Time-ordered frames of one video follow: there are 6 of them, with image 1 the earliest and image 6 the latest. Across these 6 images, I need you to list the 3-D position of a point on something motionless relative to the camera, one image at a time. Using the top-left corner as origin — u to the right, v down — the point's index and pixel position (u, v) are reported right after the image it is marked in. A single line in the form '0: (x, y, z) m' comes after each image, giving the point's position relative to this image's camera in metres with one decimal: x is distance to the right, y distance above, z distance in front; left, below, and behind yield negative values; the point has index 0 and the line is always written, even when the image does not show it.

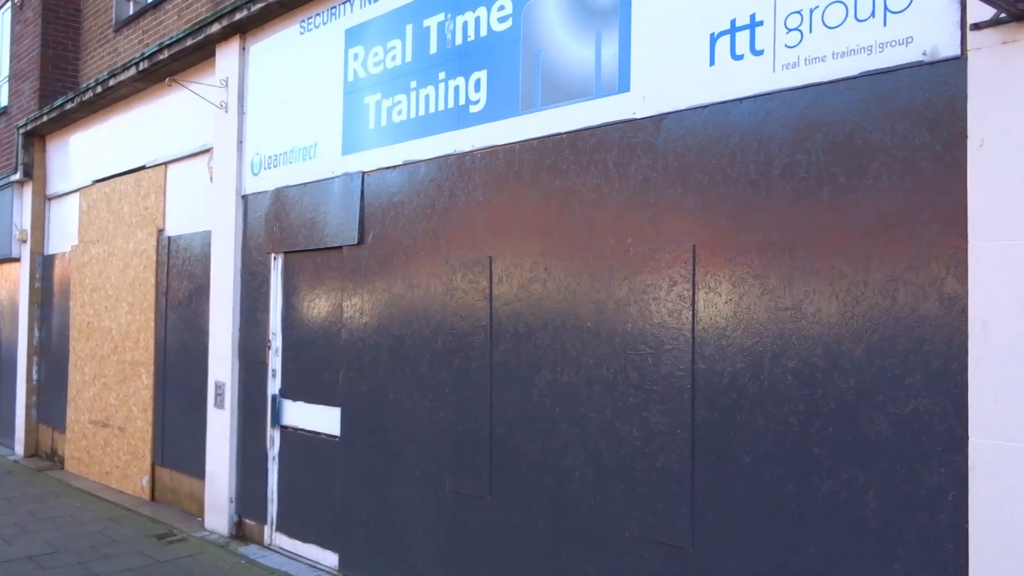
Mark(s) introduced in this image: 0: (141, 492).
0: (-3.6, -2.0, +8.0) m
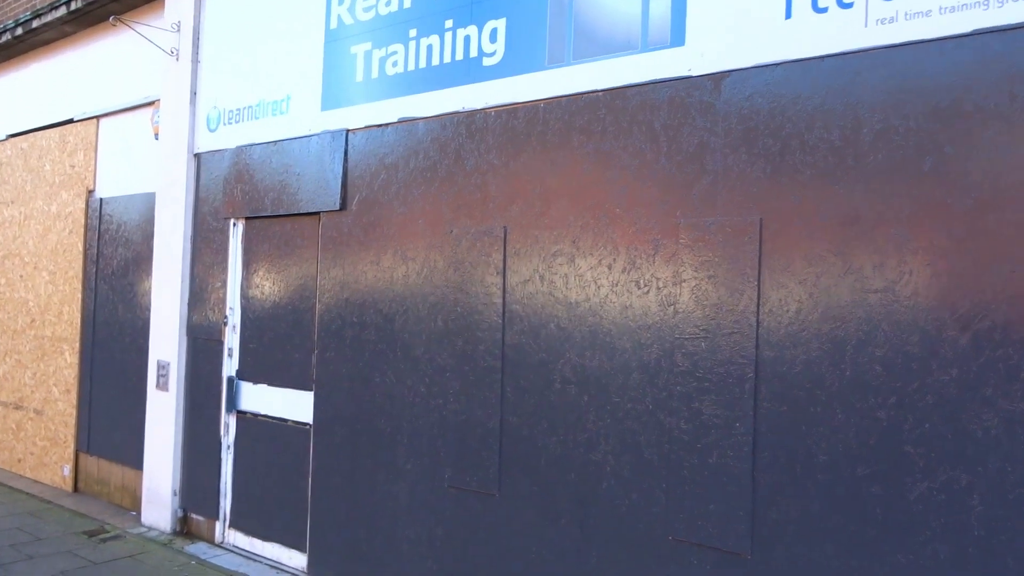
0: (-4.0, -1.7, +7.1) m
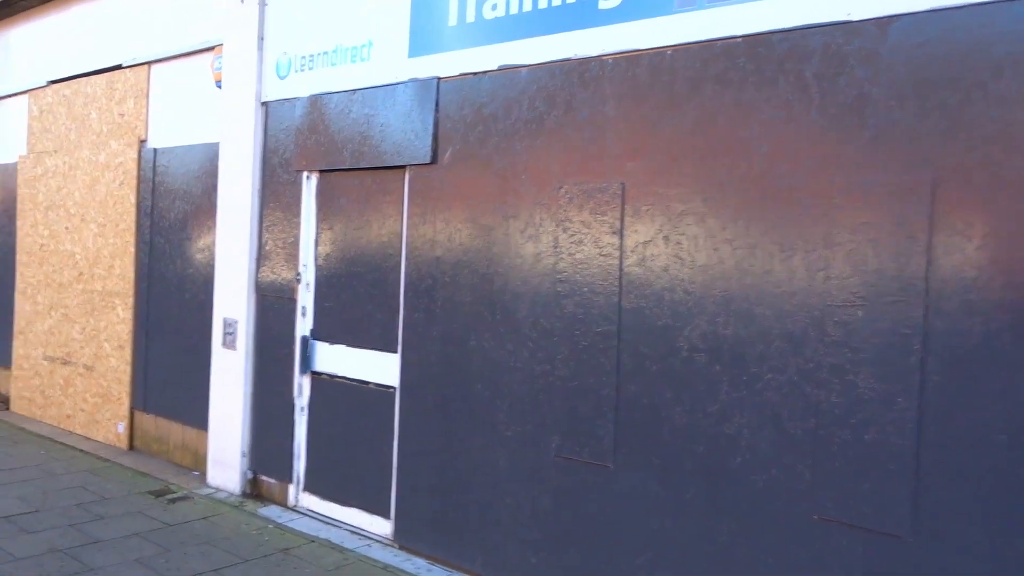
0: (-3.4, -1.3, +7.0) m
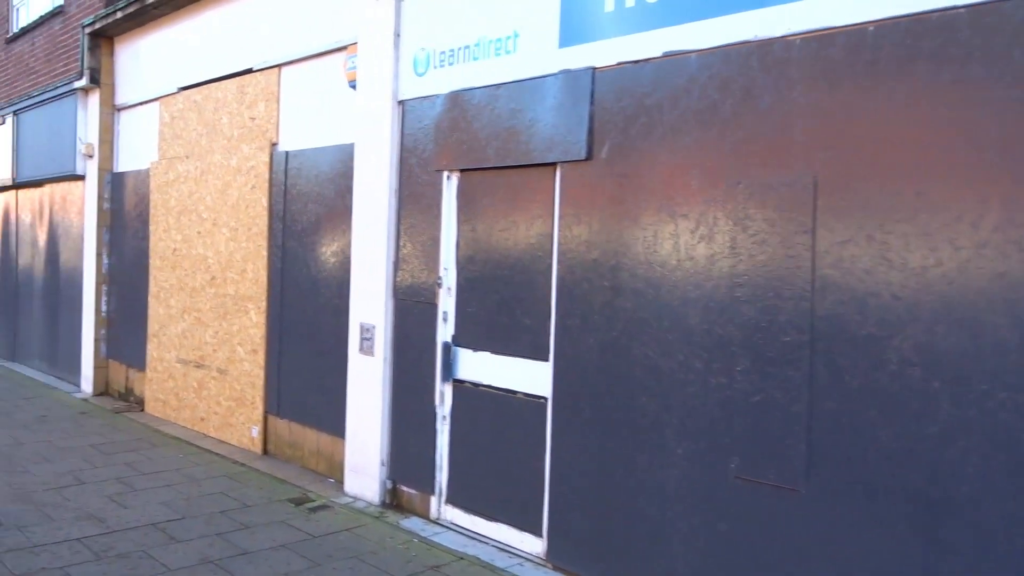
0: (-2.3, -1.3, +7.0) m
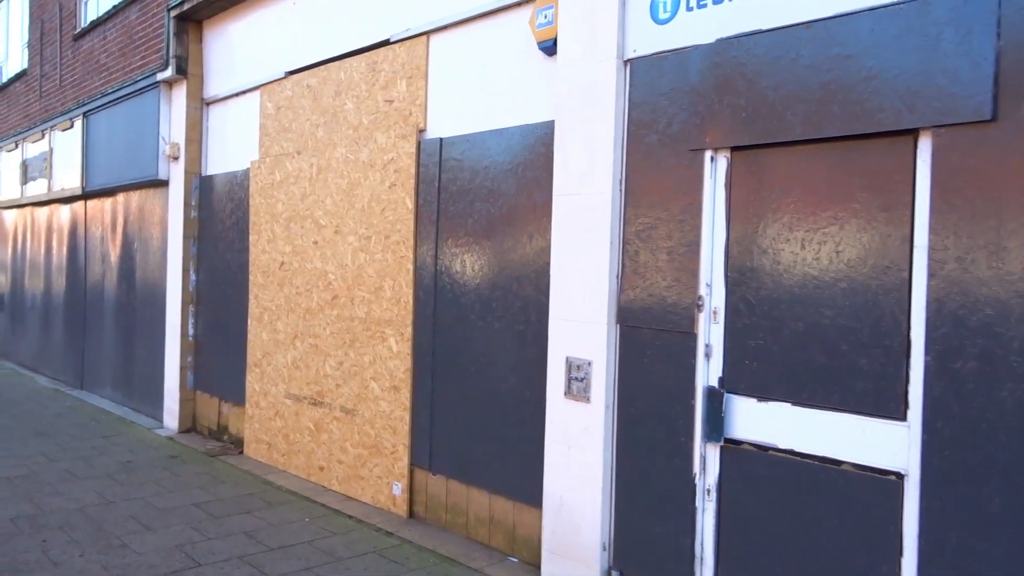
0: (-0.8, -1.5, +5.6) m
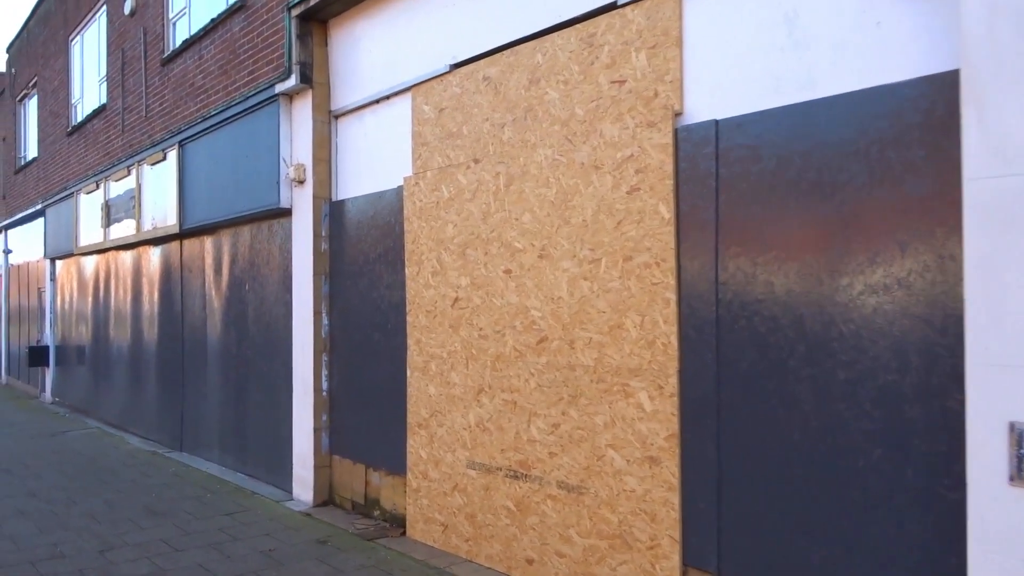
0: (+0.7, -1.7, +4.2) m
